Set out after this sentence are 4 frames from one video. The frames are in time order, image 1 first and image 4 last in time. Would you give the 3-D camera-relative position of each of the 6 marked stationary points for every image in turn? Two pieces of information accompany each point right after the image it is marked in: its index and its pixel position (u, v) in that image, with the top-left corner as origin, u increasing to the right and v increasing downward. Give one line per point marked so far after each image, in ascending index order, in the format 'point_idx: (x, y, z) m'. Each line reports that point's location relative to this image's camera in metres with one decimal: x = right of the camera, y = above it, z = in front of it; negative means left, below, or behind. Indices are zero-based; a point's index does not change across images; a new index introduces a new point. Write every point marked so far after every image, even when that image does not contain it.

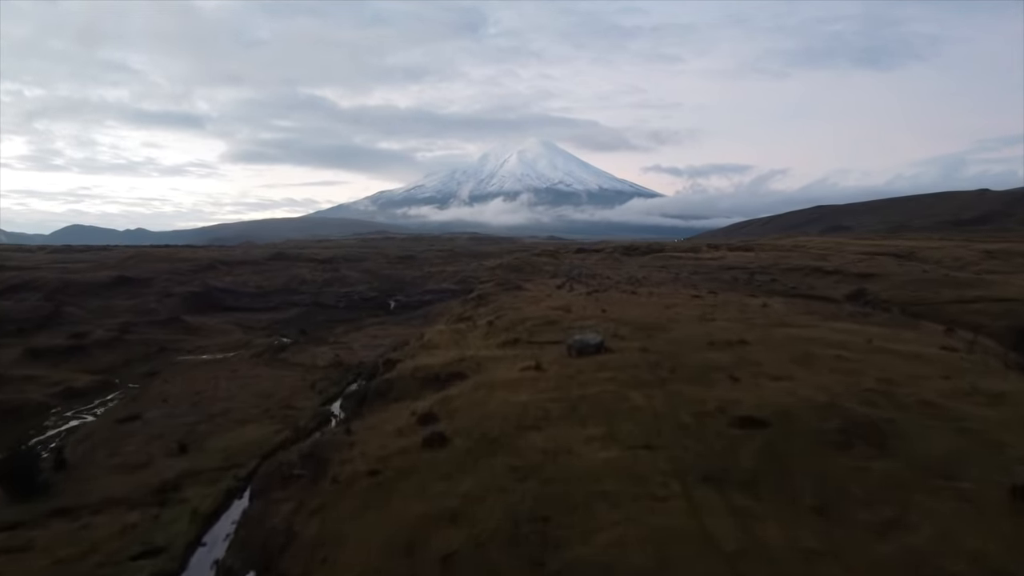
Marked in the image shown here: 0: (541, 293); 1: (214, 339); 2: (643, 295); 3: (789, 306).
0: (+0.9, -0.2, +18.3) m
1: (-10.1, -1.7, +19.9) m
2: (+3.7, -0.2, +16.6) m
3: (+7.7, -0.5, +16.2) m
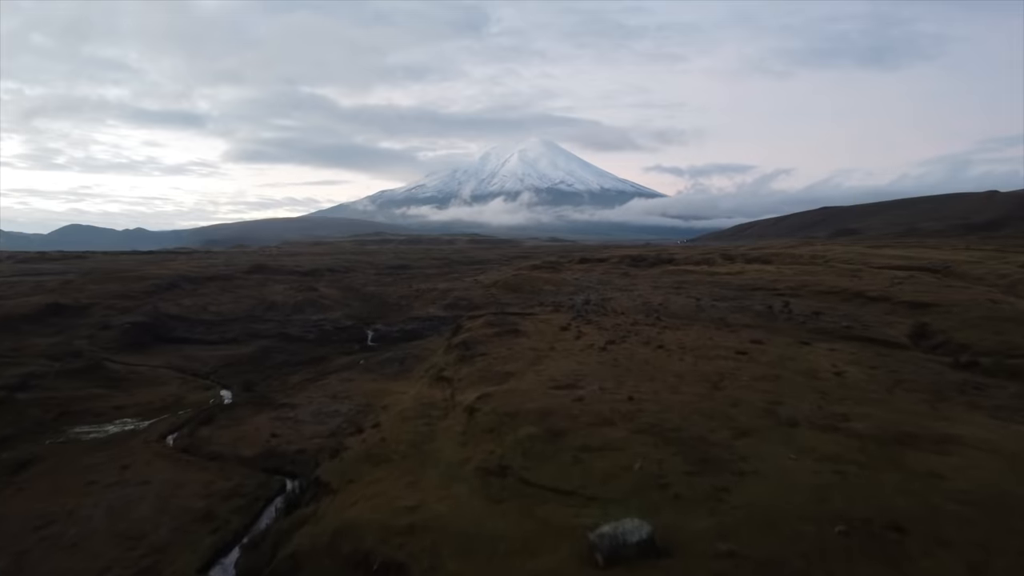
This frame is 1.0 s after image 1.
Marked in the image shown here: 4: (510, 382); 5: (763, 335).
0: (+0.8, -1.4, +14.5) m
1: (-10.3, -2.9, +16.1) m
2: (+3.5, -1.4, +12.9) m
3: (+7.5, -1.7, +12.4) m
4: (0.0, -1.8, +11.0) m
5: (+7.1, -1.3, +16.4) m
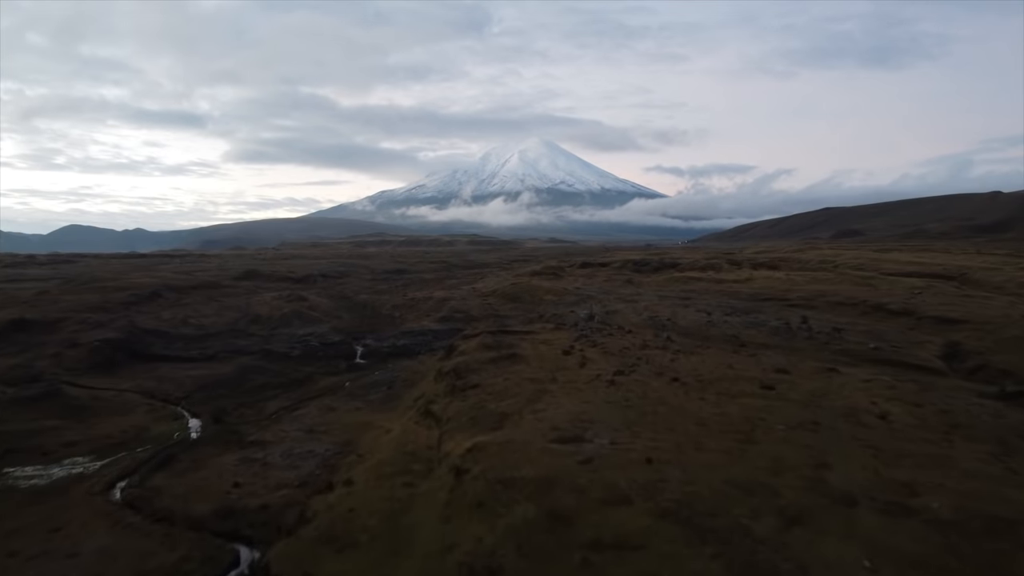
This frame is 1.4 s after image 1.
0: (+0.7, -1.9, +13.0) m
1: (-10.3, -3.4, +14.6) m
2: (+3.5, -1.9, +11.4) m
3: (+7.4, -2.2, +10.9) m
4: (-0.1, -2.3, +9.5) m
5: (+7.0, -1.8, +14.9) m
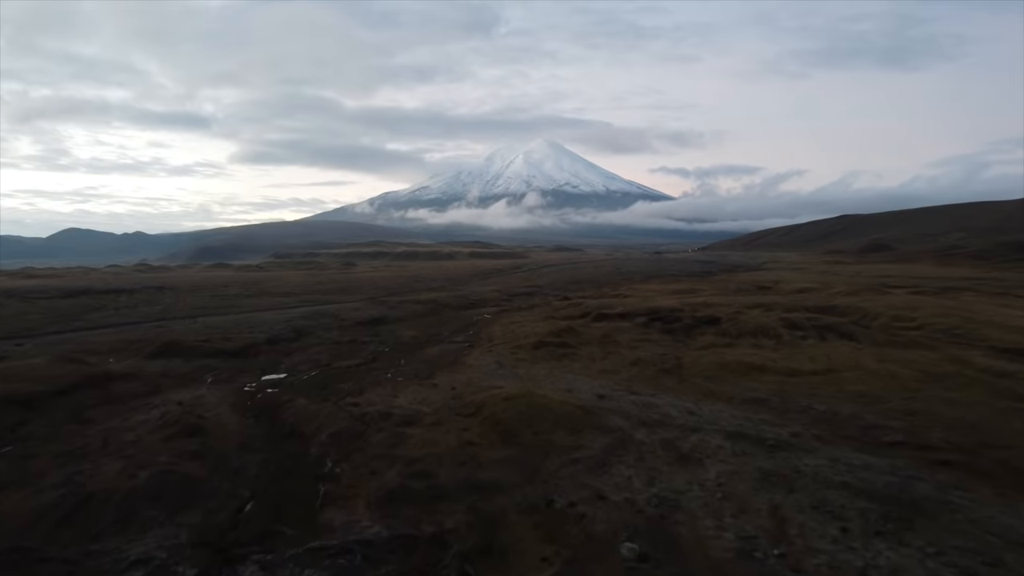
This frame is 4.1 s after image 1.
0: (+0.3, -6.4, +2.9) m
1: (-10.7, -7.9, +4.6) m
2: (+3.1, -6.4, +1.2) m
3: (+7.0, -6.7, +0.8) m
4: (-0.5, -6.7, -0.6) m
5: (+6.6, -6.3, +4.8) m
